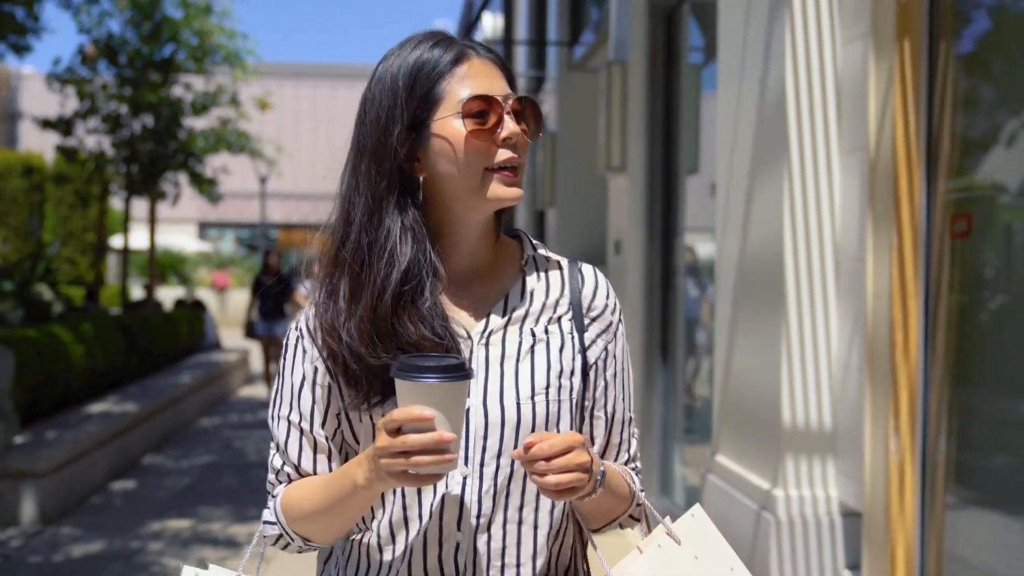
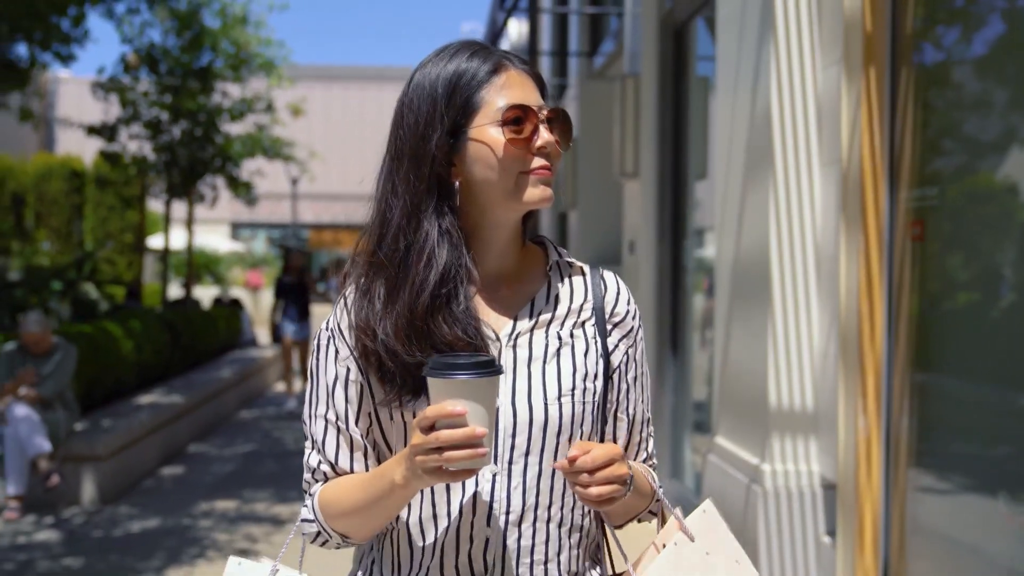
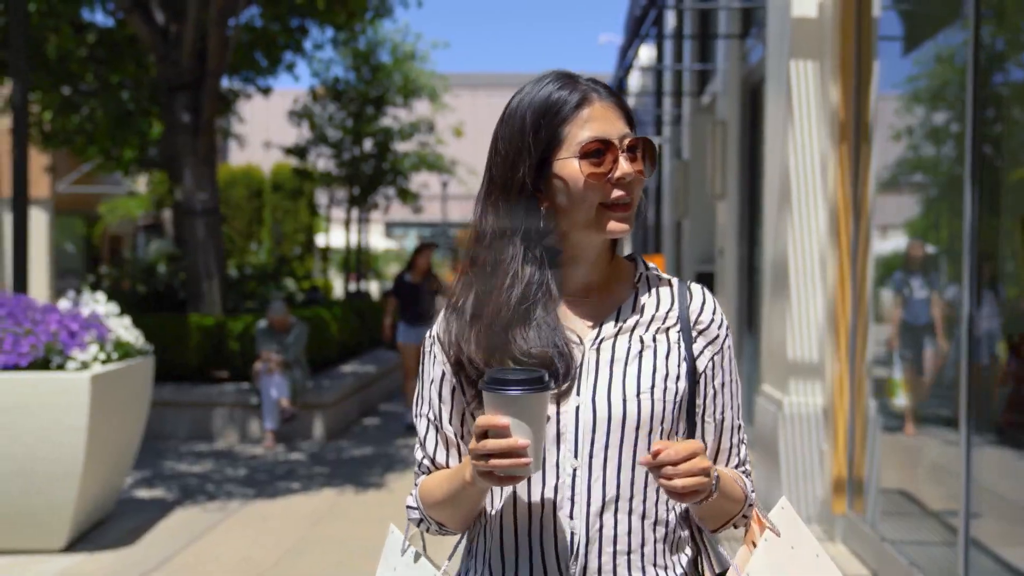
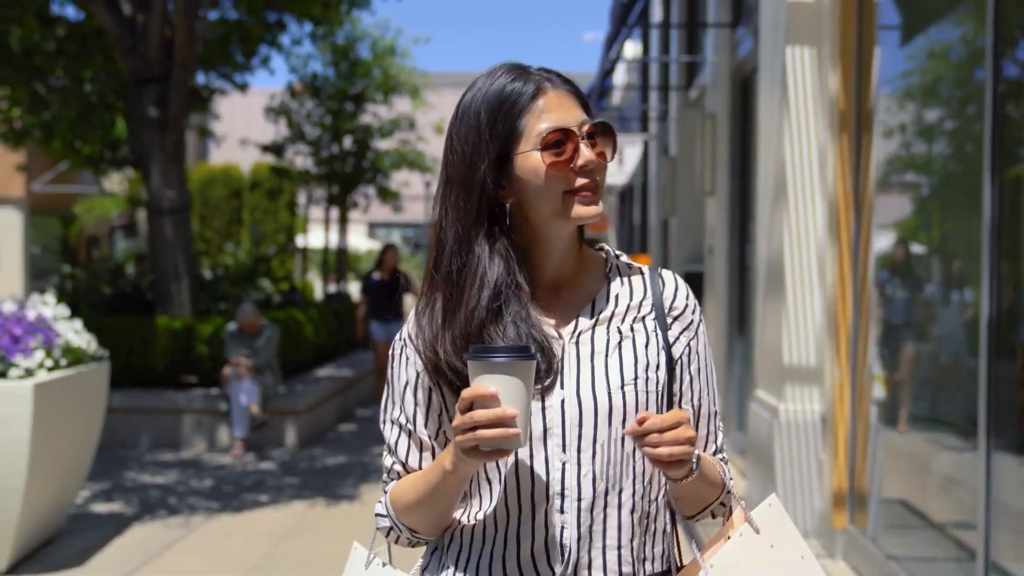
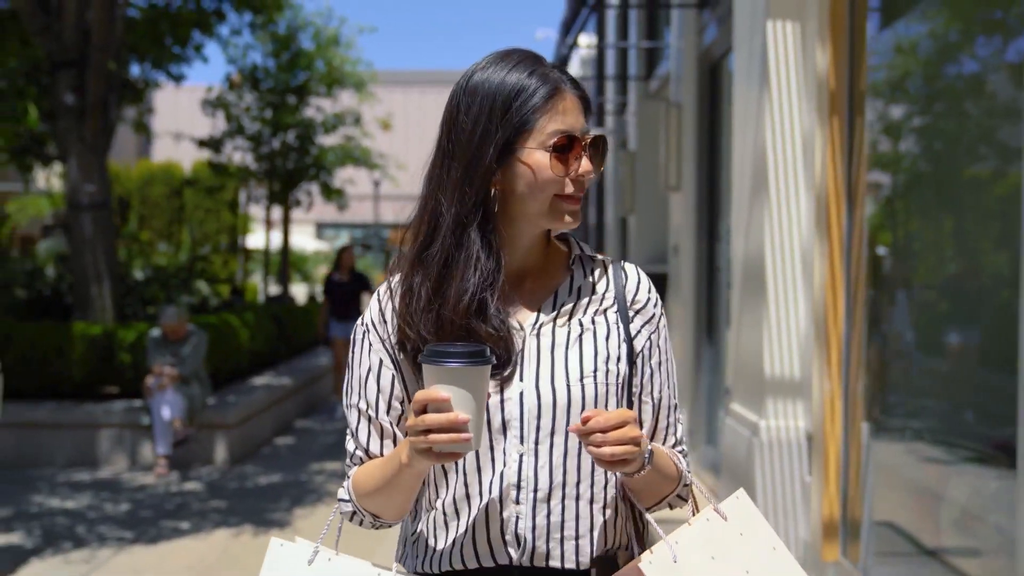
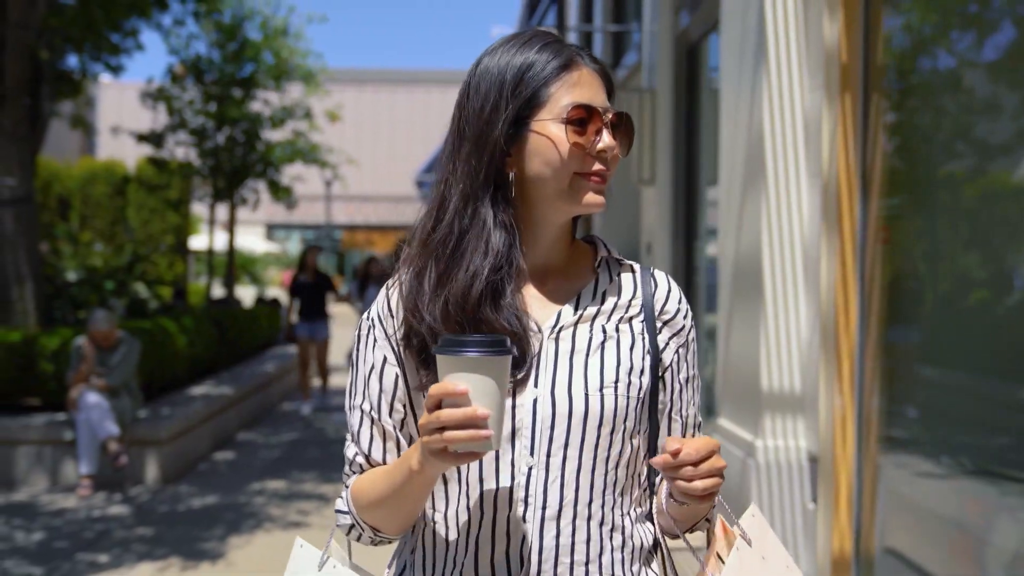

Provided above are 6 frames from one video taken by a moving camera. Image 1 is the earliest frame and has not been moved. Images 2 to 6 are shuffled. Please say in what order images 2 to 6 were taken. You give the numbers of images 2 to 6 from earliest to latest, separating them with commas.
2, 6, 5, 4, 3
